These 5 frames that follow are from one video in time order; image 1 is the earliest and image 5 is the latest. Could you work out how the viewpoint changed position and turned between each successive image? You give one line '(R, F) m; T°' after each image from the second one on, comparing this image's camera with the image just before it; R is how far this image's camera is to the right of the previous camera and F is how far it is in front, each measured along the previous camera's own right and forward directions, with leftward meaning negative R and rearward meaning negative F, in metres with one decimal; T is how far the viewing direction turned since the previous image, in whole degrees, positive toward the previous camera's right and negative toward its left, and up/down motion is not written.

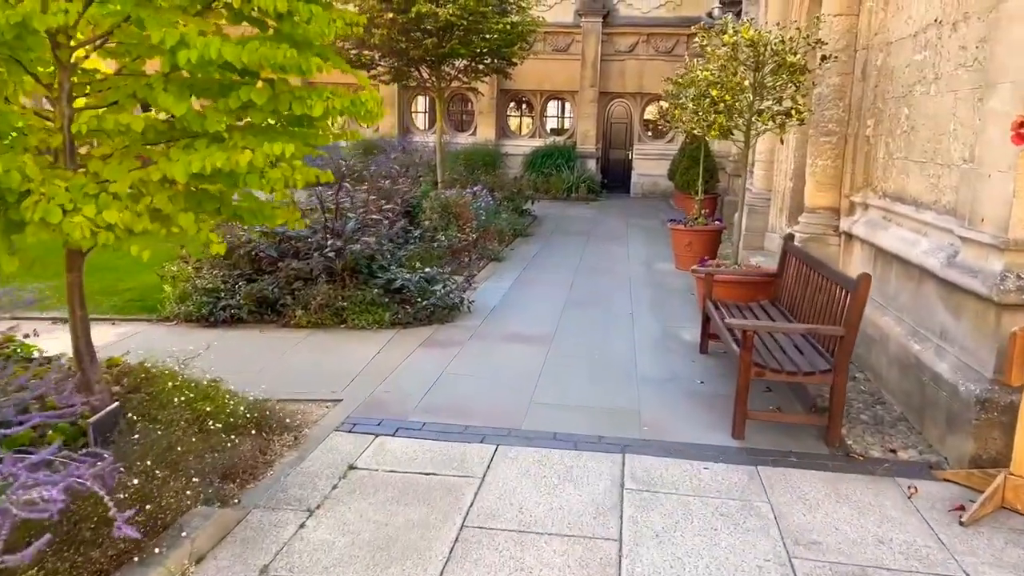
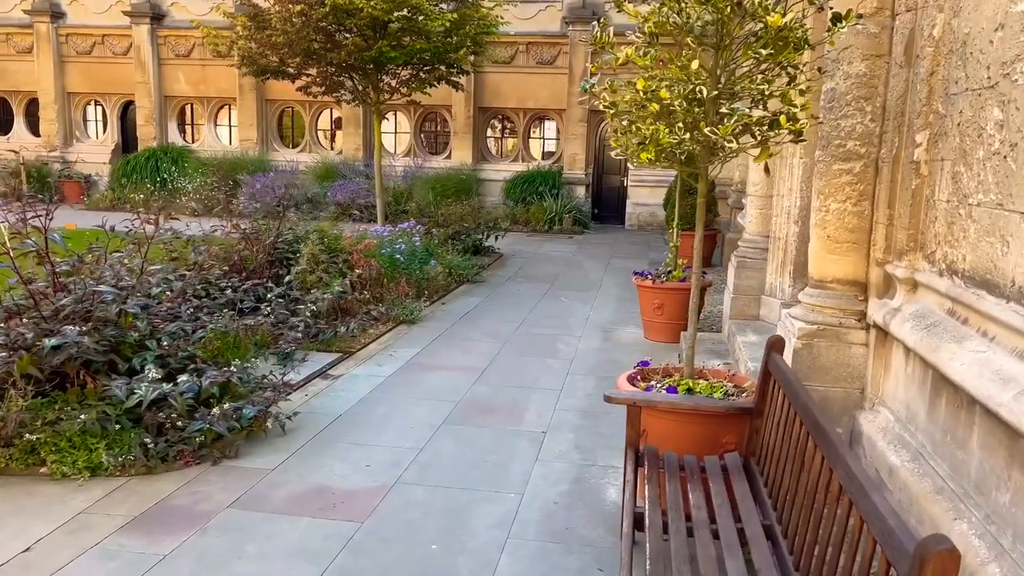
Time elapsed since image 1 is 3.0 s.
(+1.0, +2.4) m; -2°
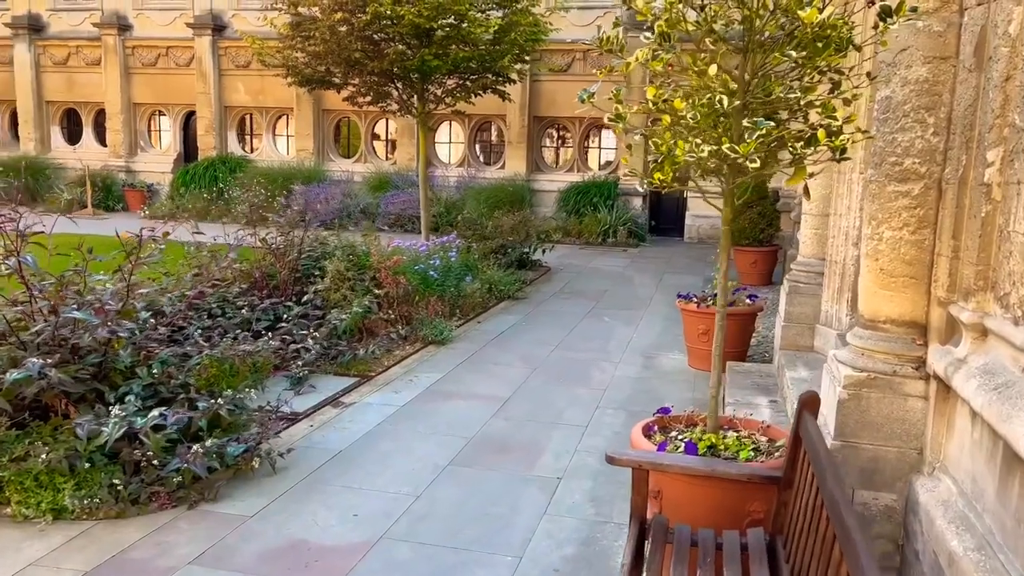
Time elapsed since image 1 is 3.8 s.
(+0.3, +0.4) m; -5°
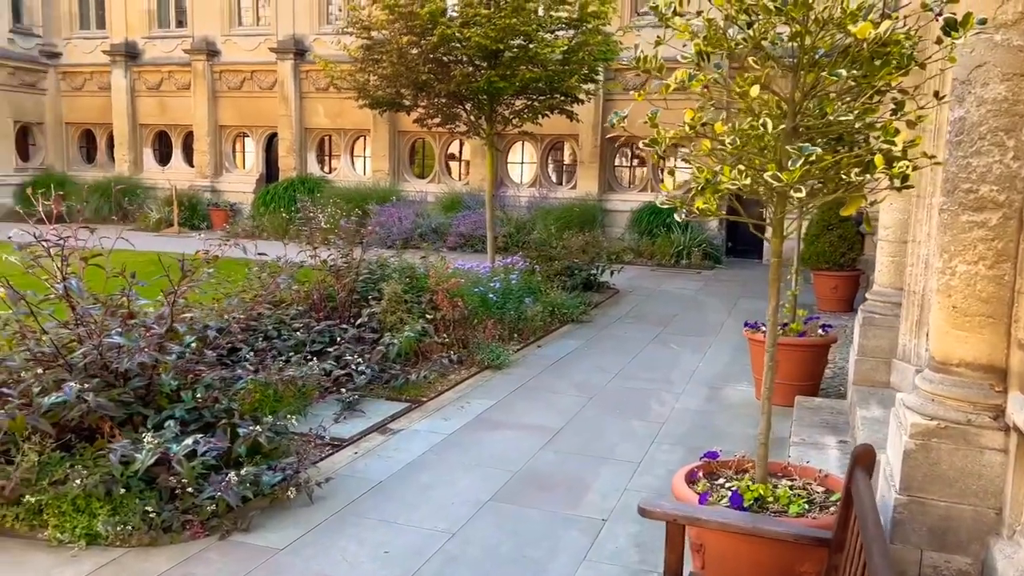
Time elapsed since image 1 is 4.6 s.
(+0.2, +0.2) m; -6°
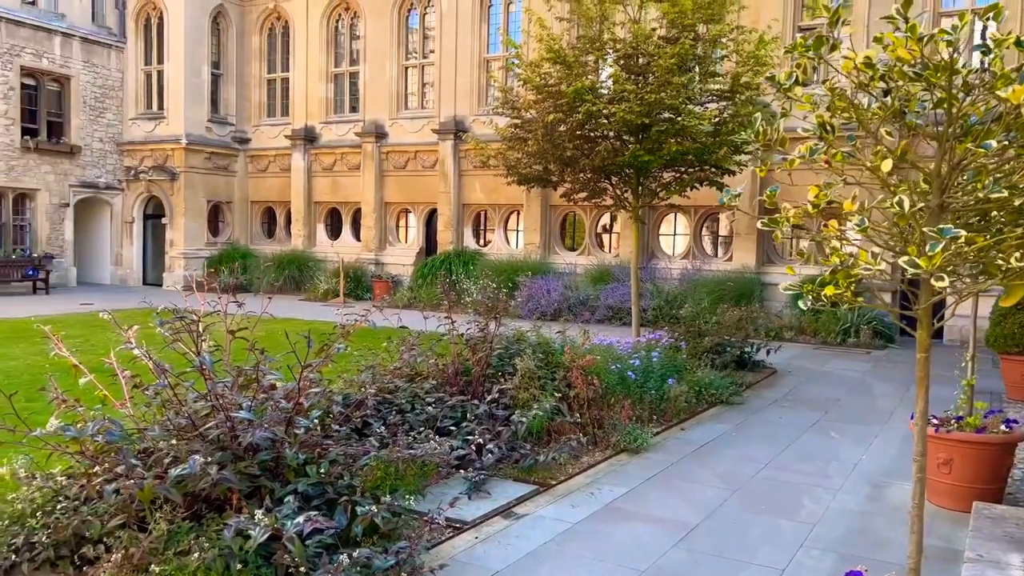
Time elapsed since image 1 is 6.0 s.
(+0.2, +0.2) m; -11°
